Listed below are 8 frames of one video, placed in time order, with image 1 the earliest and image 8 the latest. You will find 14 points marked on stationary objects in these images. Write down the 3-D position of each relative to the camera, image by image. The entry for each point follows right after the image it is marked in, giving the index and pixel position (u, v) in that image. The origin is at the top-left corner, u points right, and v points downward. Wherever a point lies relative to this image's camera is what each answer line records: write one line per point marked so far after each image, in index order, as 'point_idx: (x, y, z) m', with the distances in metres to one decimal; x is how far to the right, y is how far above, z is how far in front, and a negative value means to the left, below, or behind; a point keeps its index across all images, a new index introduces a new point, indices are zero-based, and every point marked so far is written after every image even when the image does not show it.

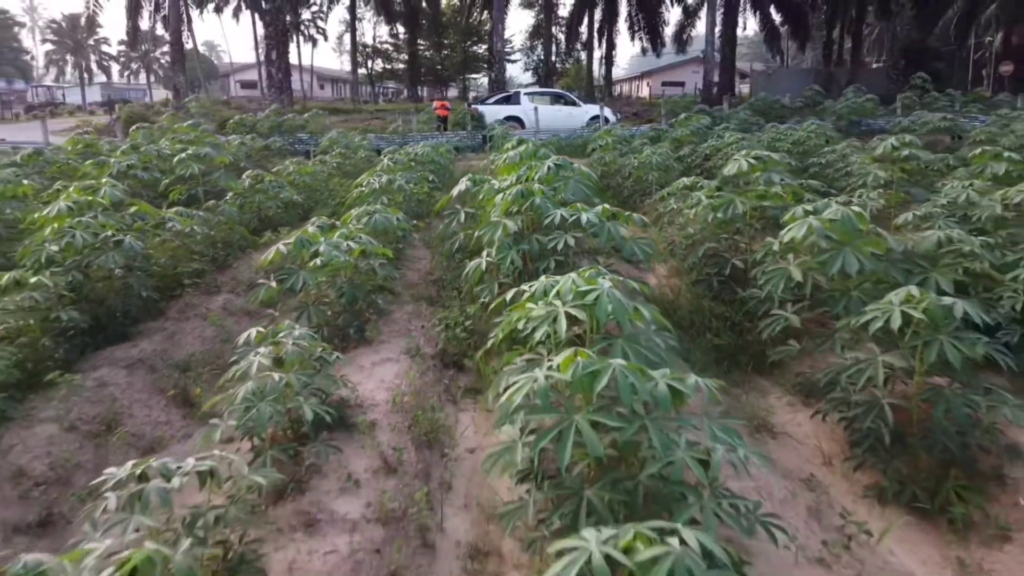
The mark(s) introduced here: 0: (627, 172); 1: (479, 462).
0: (+1.2, +1.2, +7.1) m
1: (-0.1, -0.8, +3.0) m
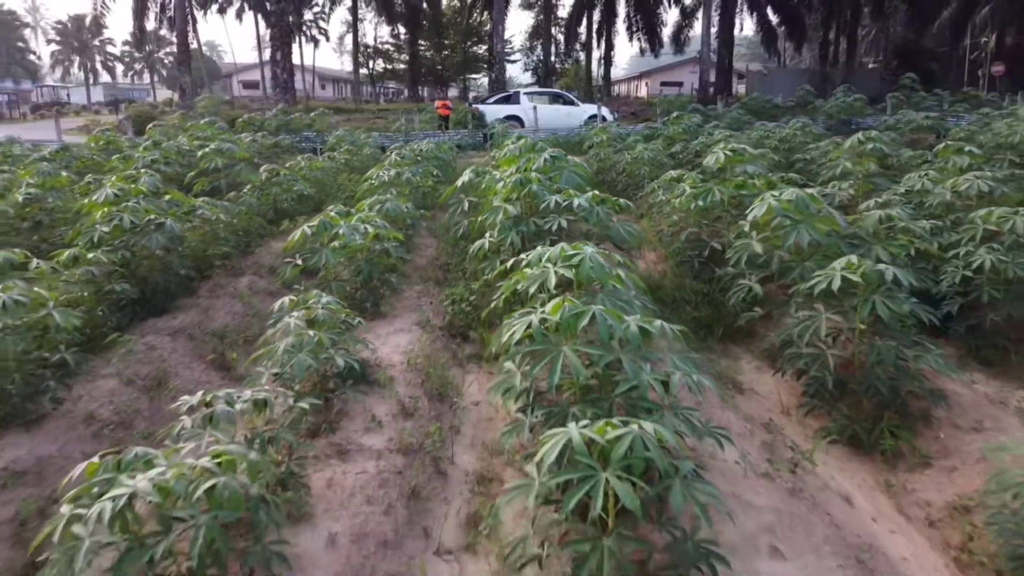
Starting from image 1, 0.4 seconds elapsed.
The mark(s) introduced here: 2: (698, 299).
0: (+1.2, +1.4, +7.6) m
1: (-0.1, -0.7, +3.5) m
2: (+1.1, -0.2, +3.9) m
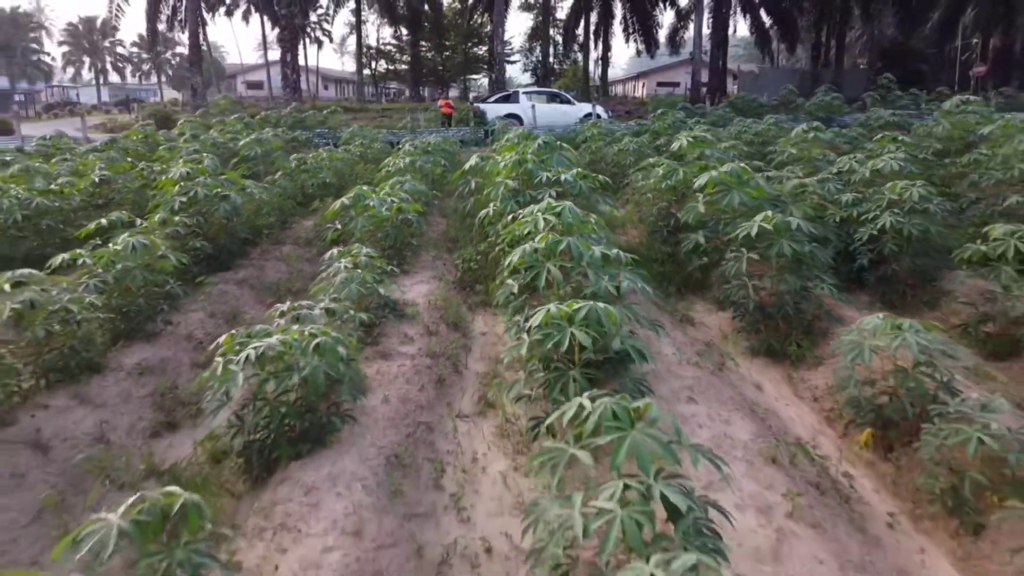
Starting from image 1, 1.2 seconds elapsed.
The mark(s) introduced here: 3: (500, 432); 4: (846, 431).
0: (+1.2, +1.7, +8.6) m
1: (-0.1, -0.3, +4.4) m
2: (+1.1, +0.2, +4.9) m
3: (-0.1, -0.7, +3.2) m
4: (+1.5, -0.7, +3.0) m
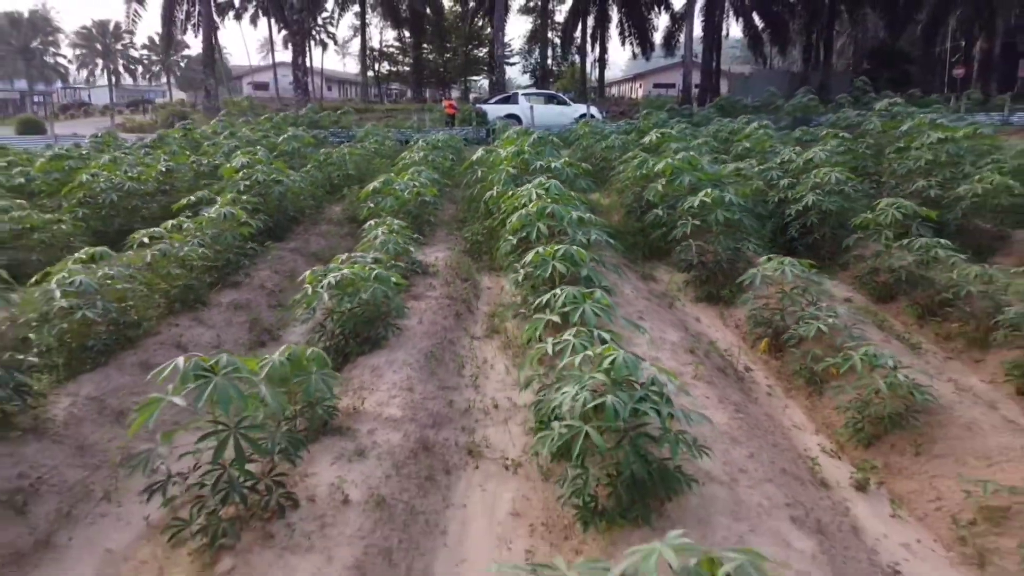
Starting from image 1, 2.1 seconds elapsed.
0: (+1.2, +2.0, +9.8) m
1: (-0.1, 0.0, +5.7) m
2: (+1.1, +0.5, +6.2) m
3: (-0.1, -0.4, +4.4) m
4: (+1.5, -0.3, +4.3) m
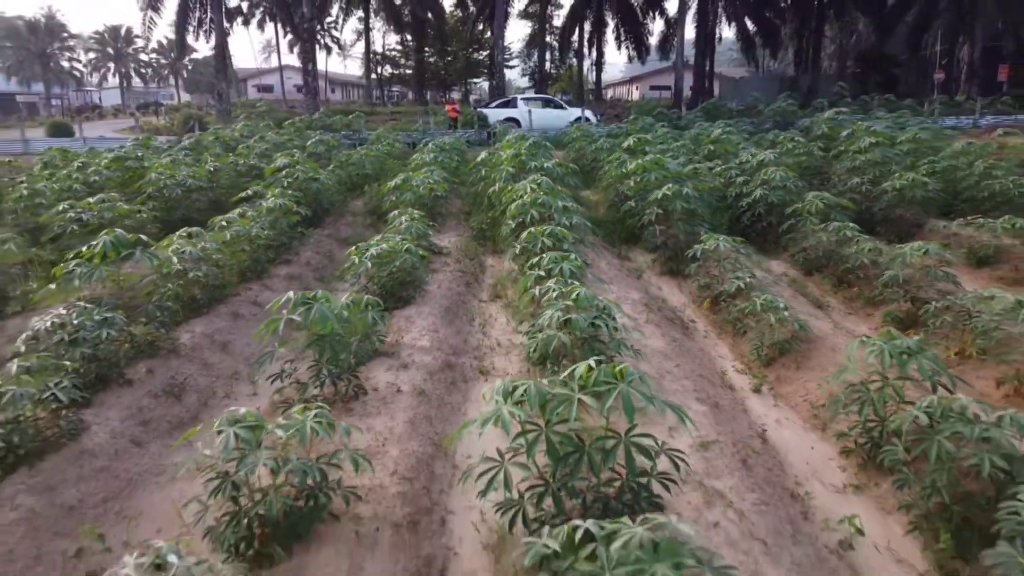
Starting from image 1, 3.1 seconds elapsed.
0: (+1.2, +2.2, +11.0) m
1: (-0.2, +0.2, +6.9) m
2: (+1.1, +0.7, +7.4) m
3: (-0.1, -0.1, +5.7) m
4: (+1.5, -0.1, +5.5) m
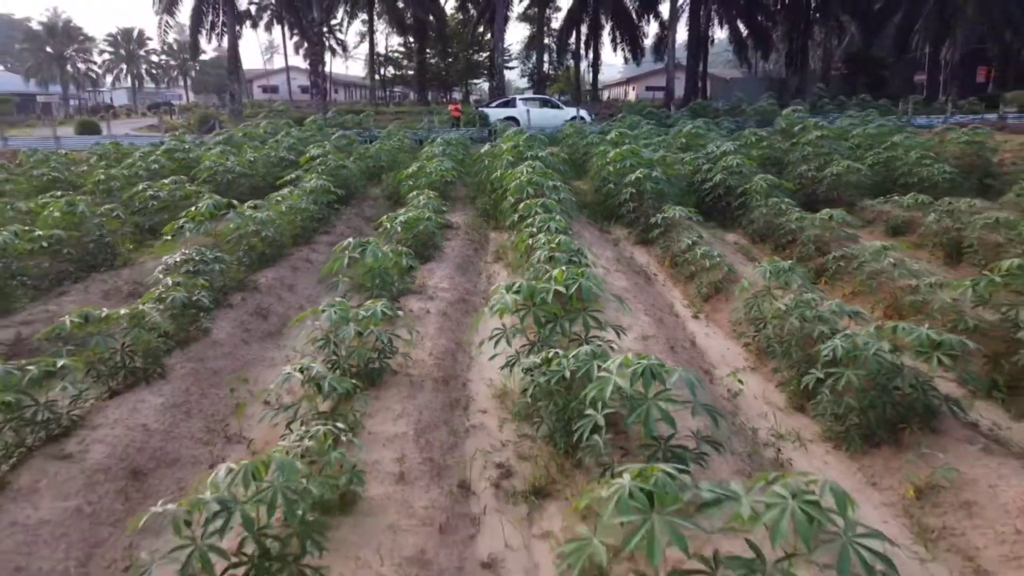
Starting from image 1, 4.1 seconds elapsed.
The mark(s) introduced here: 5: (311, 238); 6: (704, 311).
0: (+1.2, +2.6, +12.4) m
1: (-0.2, +0.6, +8.3) m
2: (+1.1, +1.1, +8.8) m
3: (-0.1, +0.3, +7.1) m
4: (+1.5, +0.3, +6.9) m
5: (-2.2, +0.6, +7.4) m
6: (+1.6, -0.2, +5.6) m
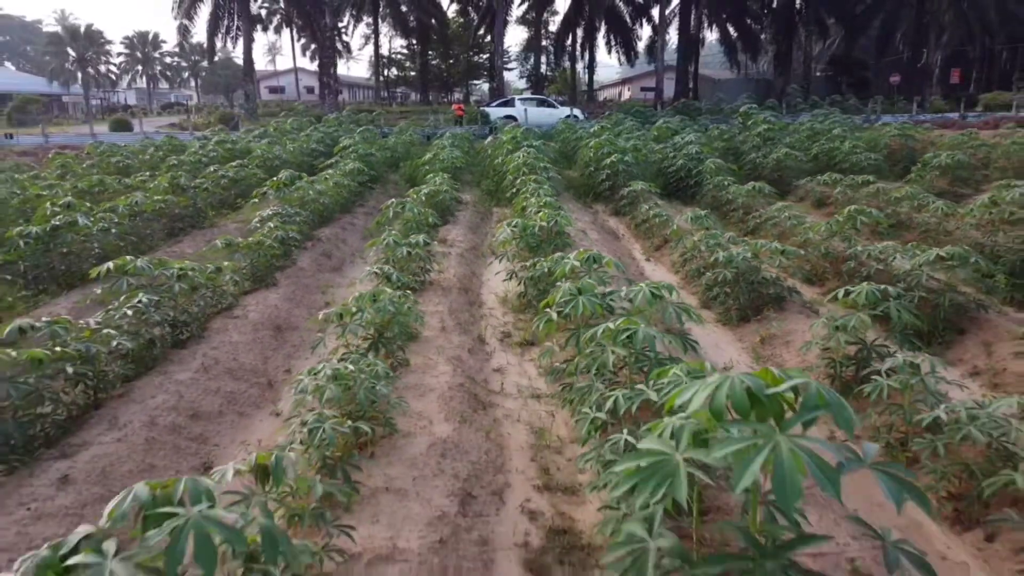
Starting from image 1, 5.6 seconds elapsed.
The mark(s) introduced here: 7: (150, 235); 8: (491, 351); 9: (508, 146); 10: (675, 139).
0: (+1.2, +3.2, +14.3) m
1: (-0.2, +1.2, +10.2) m
2: (+1.1, +1.7, +10.7) m
3: (-0.1, +0.8, +9.0) m
4: (+1.5, +0.8, +8.8) m
5: (-2.2, +1.1, +9.3) m
6: (+1.6, +0.4, +7.5) m
7: (-3.9, +0.6, +7.2) m
8: (-0.1, -0.5, +4.9) m
9: (-0.1, +2.4, +11.3) m
10: (+2.8, +2.6, +11.5) m
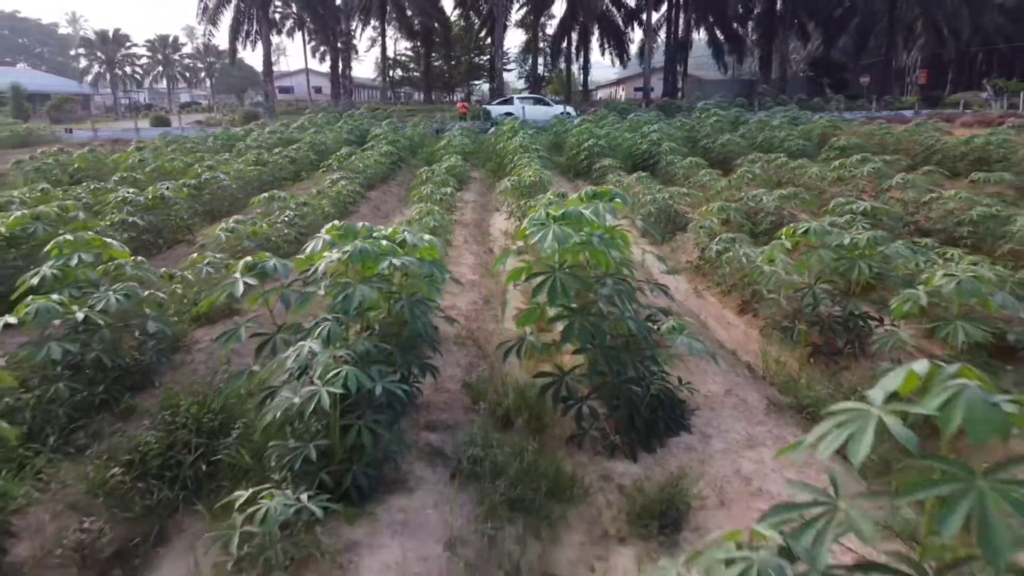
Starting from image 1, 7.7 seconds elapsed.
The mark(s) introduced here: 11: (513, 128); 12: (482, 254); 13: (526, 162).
0: (+1.2, +4.0, +17.1) m
1: (-0.2, +2.0, +12.9) m
2: (+1.1, +2.5, +13.4) m
3: (-0.1, +1.6, +11.7) m
4: (+1.5, +1.7, +11.5) m
5: (-2.2, +1.9, +12.0) m
6: (+1.6, +1.2, +10.2) m
7: (-3.9, +1.4, +9.9) m
8: (-0.2, +0.4, +7.6) m
9: (-0.1, +3.2, +14.0) m
10: (+2.8, +3.4, +14.2) m
11: (0.0, +3.5, +14.5) m
12: (-0.3, +0.4, +7.5) m
13: (+0.2, +2.2, +11.4) m
